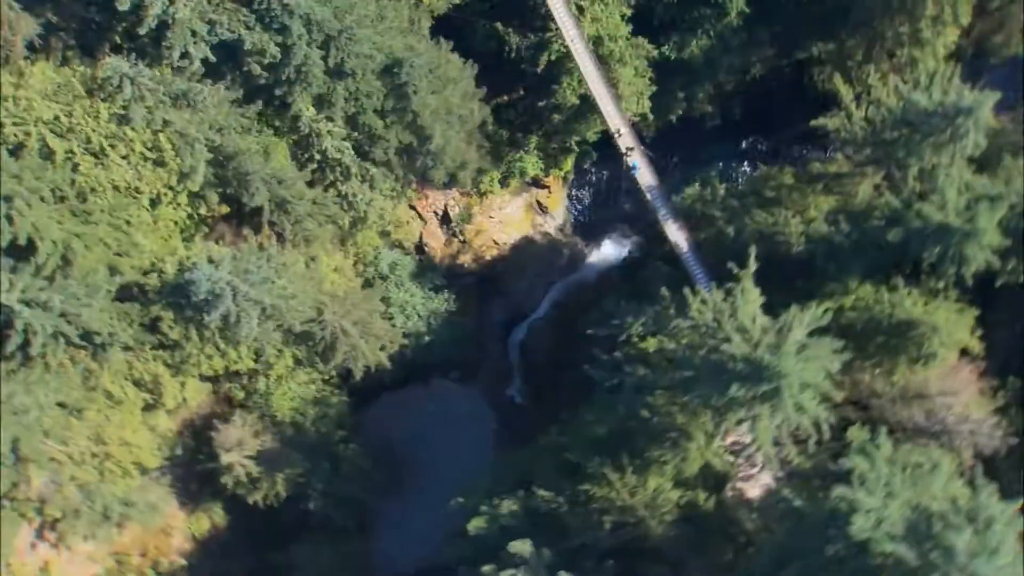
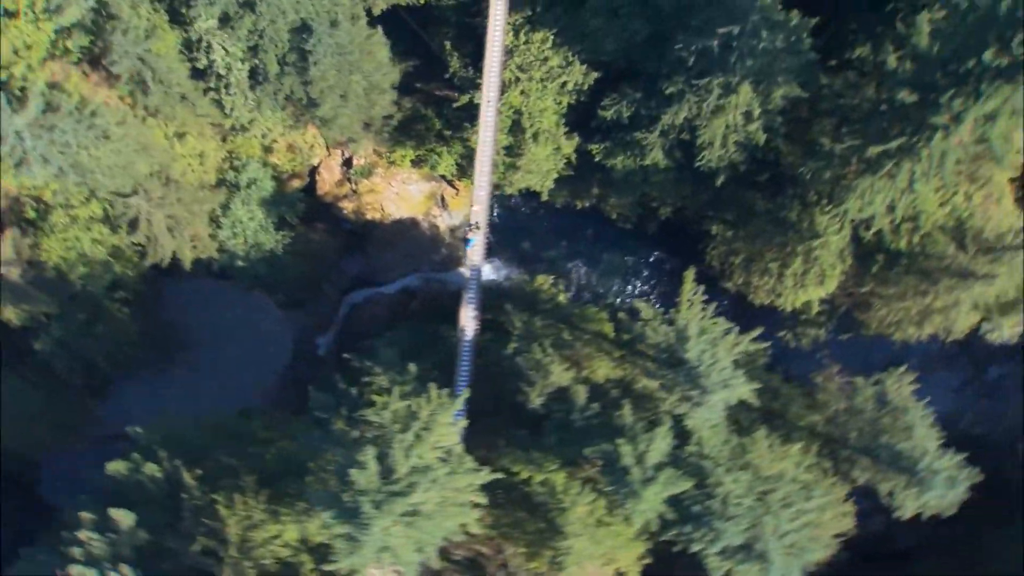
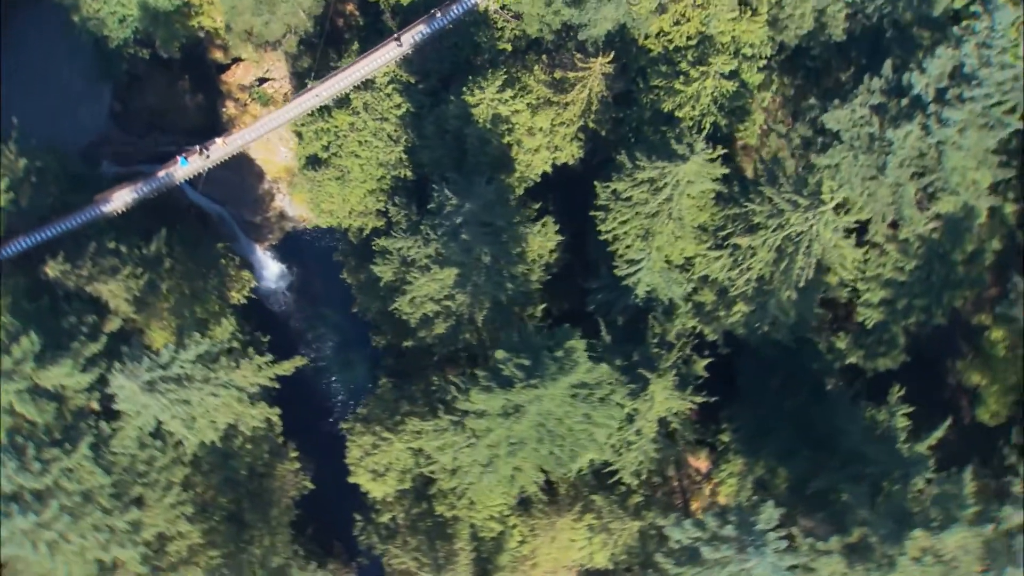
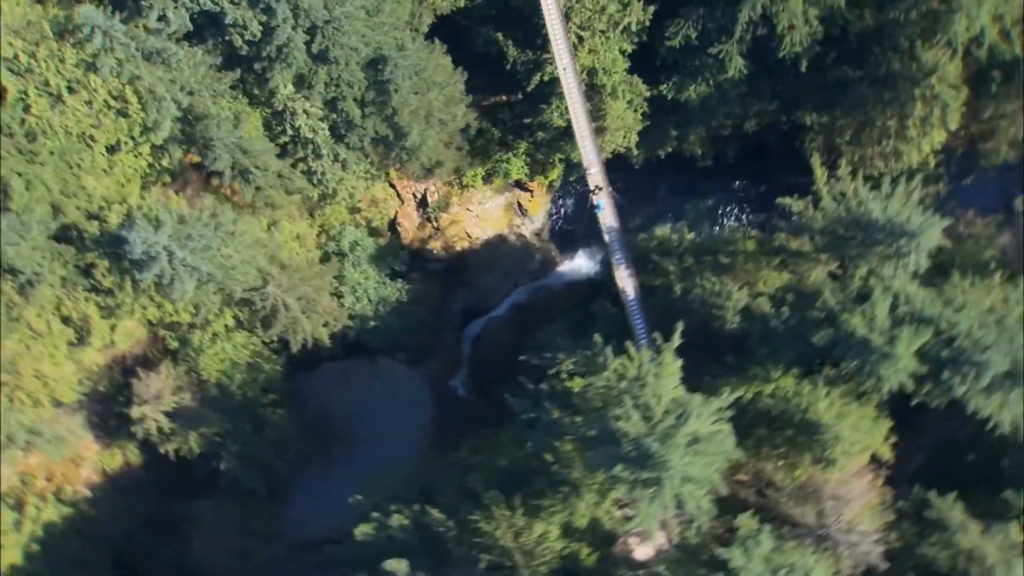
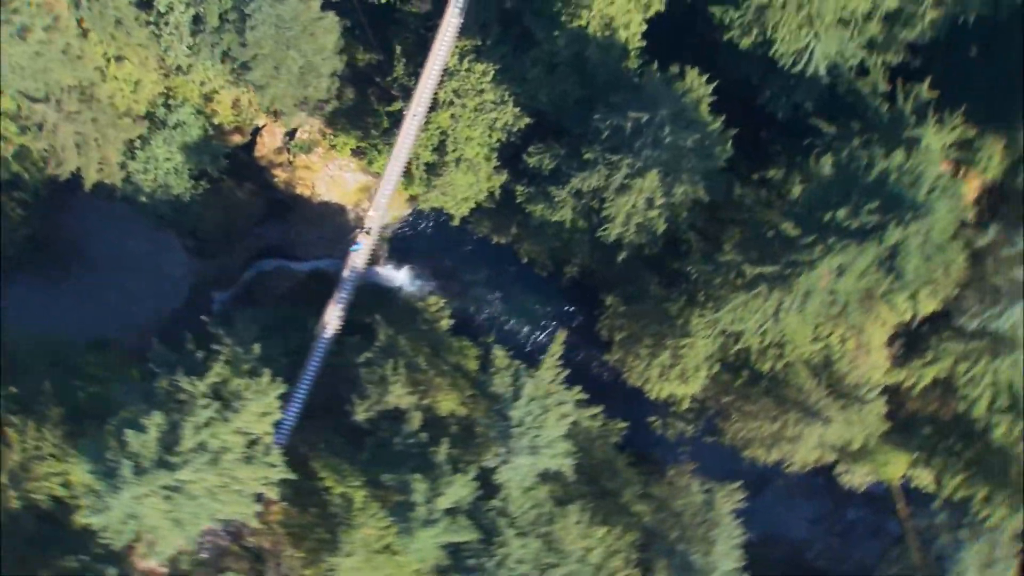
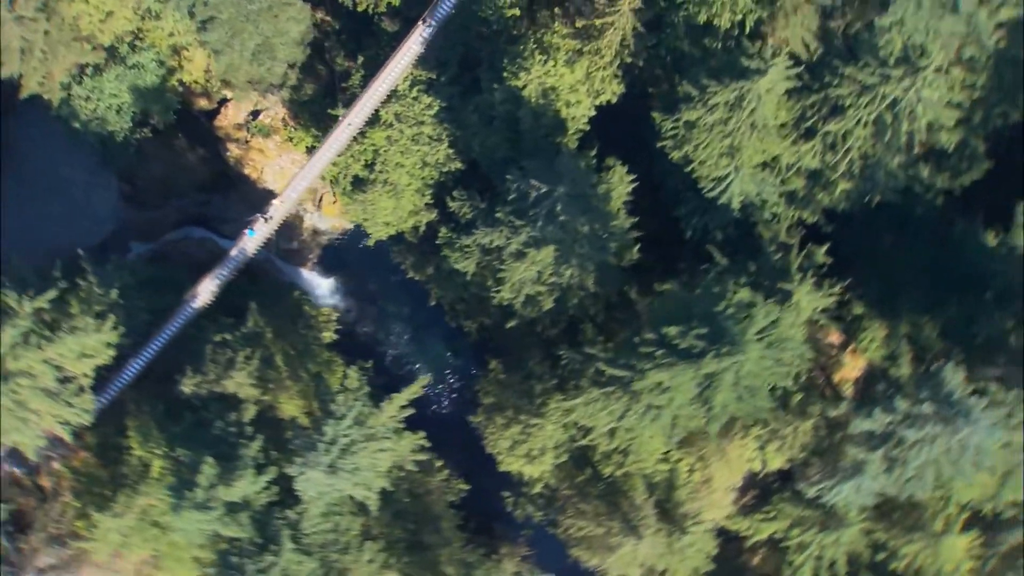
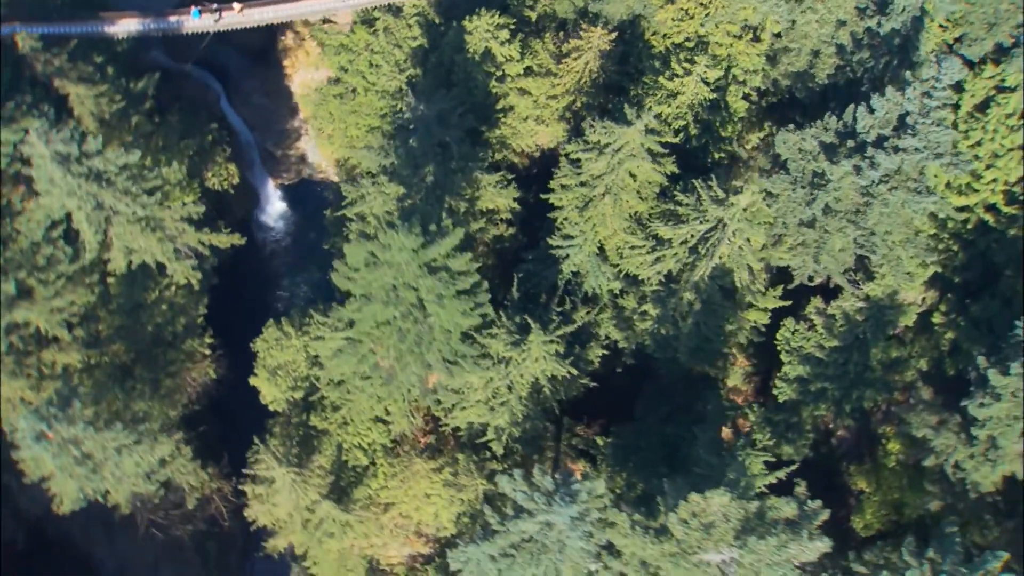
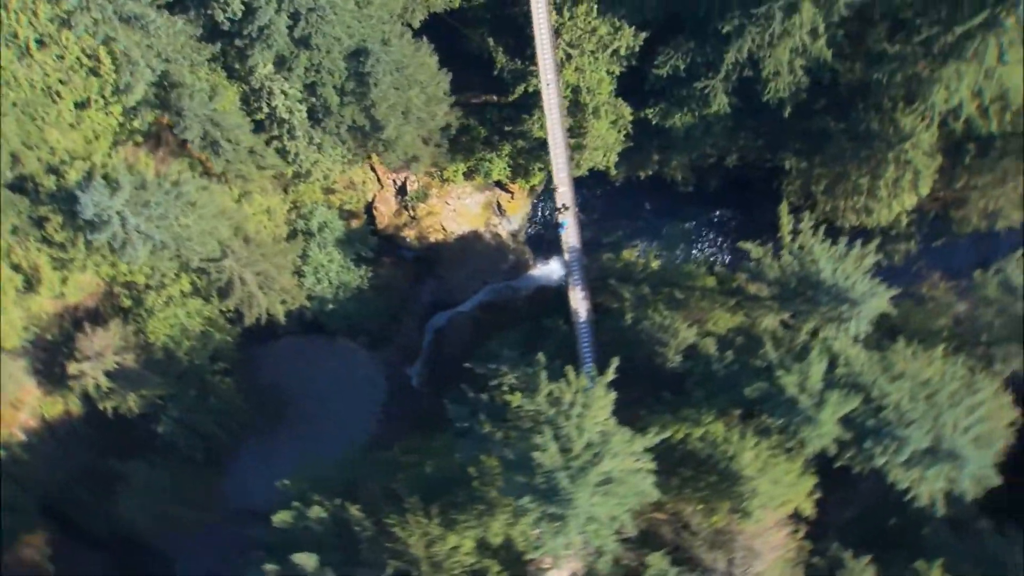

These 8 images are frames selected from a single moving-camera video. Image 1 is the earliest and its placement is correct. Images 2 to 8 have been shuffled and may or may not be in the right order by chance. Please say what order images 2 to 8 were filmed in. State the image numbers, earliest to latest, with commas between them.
4, 8, 2, 5, 6, 3, 7
